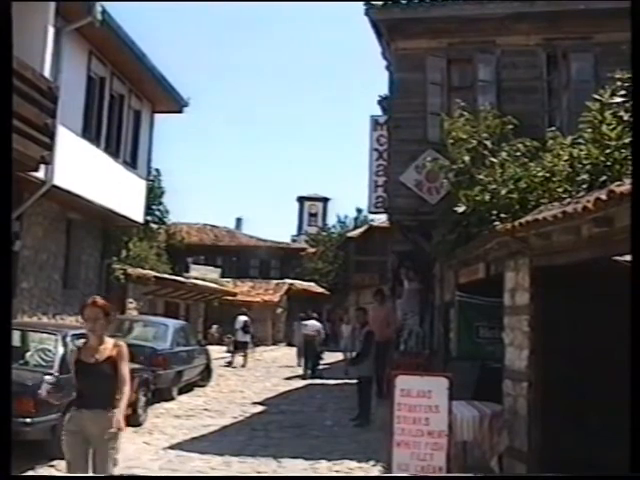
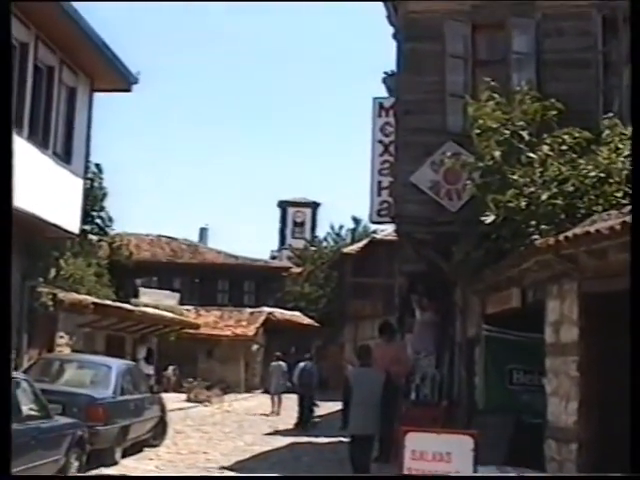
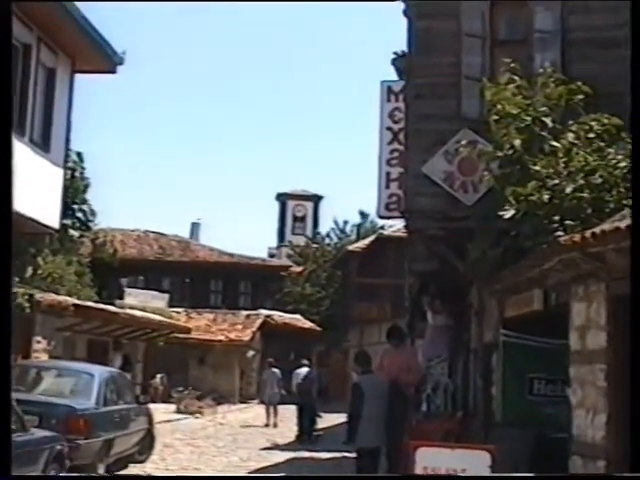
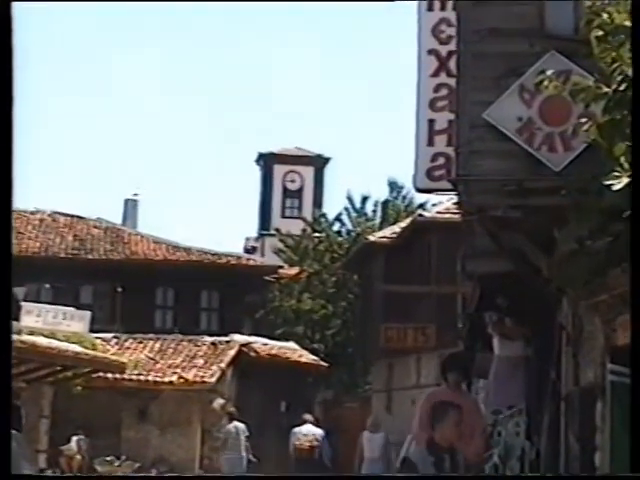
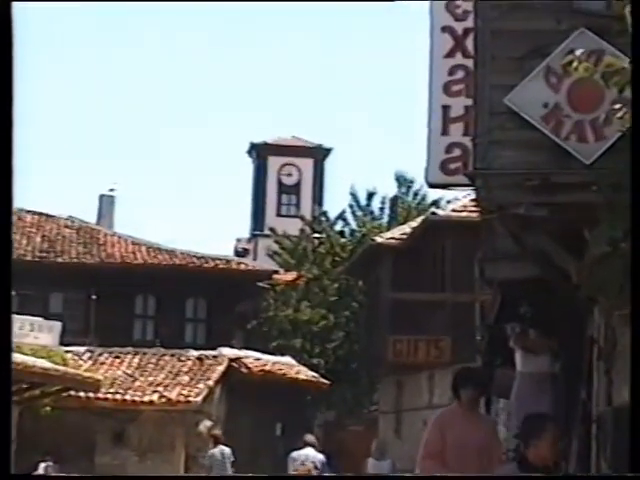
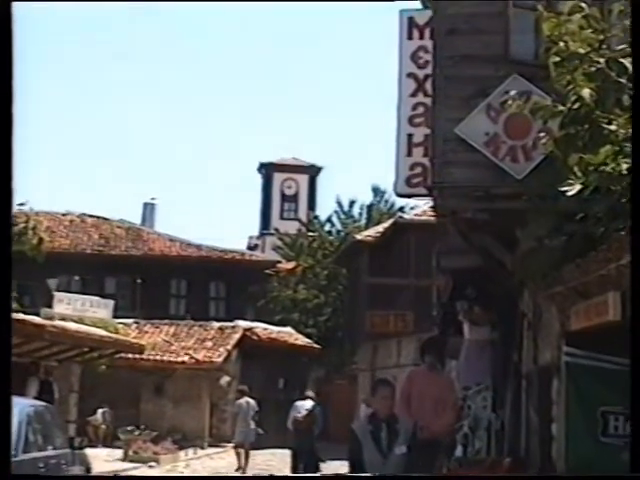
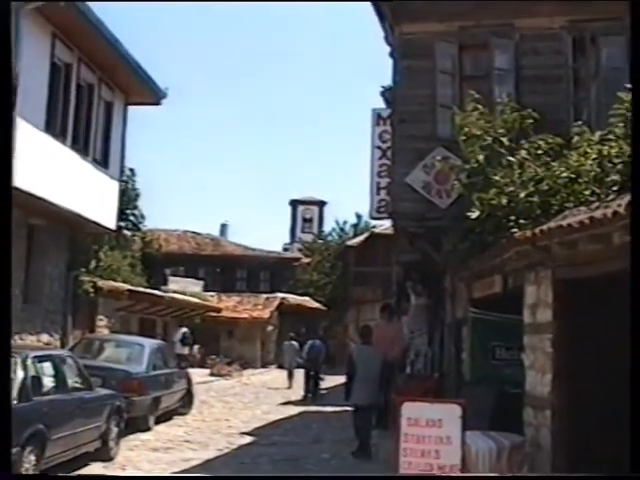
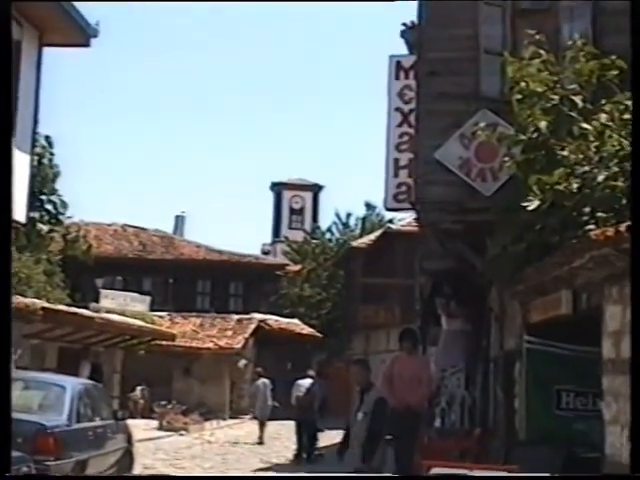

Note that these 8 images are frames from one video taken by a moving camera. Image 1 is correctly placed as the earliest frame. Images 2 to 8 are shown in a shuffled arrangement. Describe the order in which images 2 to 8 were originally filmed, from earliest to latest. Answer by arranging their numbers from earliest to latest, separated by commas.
7, 2, 3, 8, 6, 4, 5
